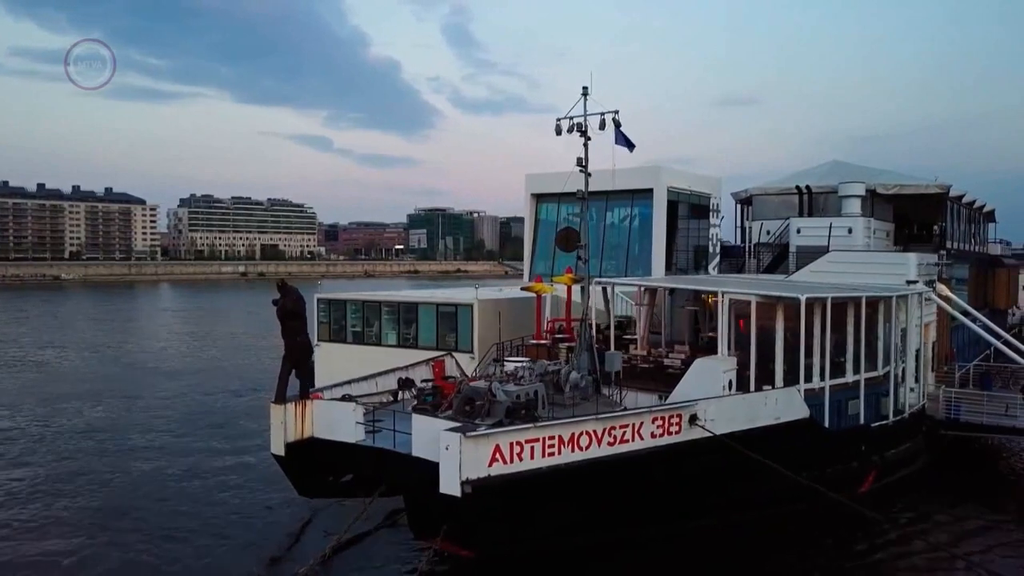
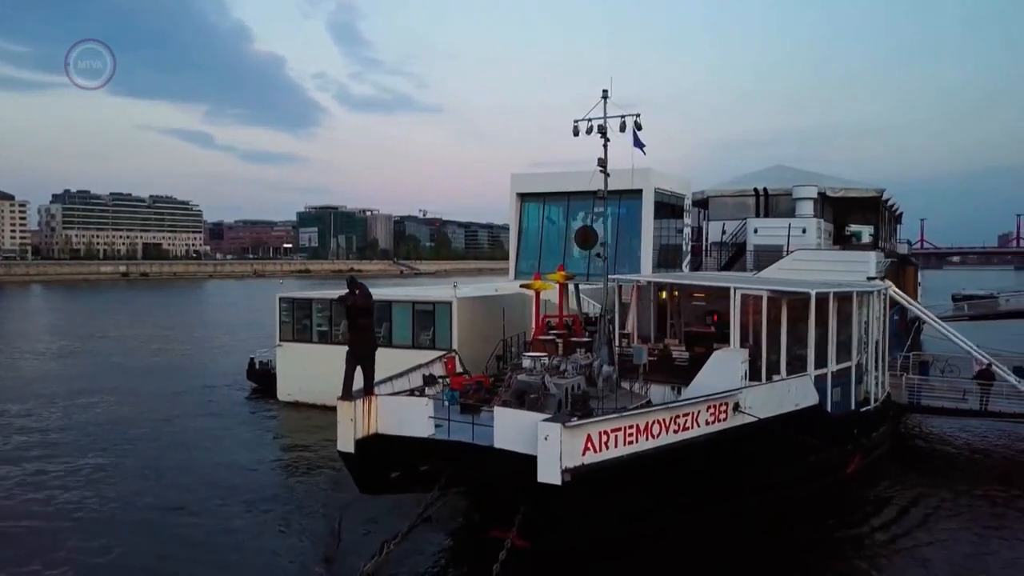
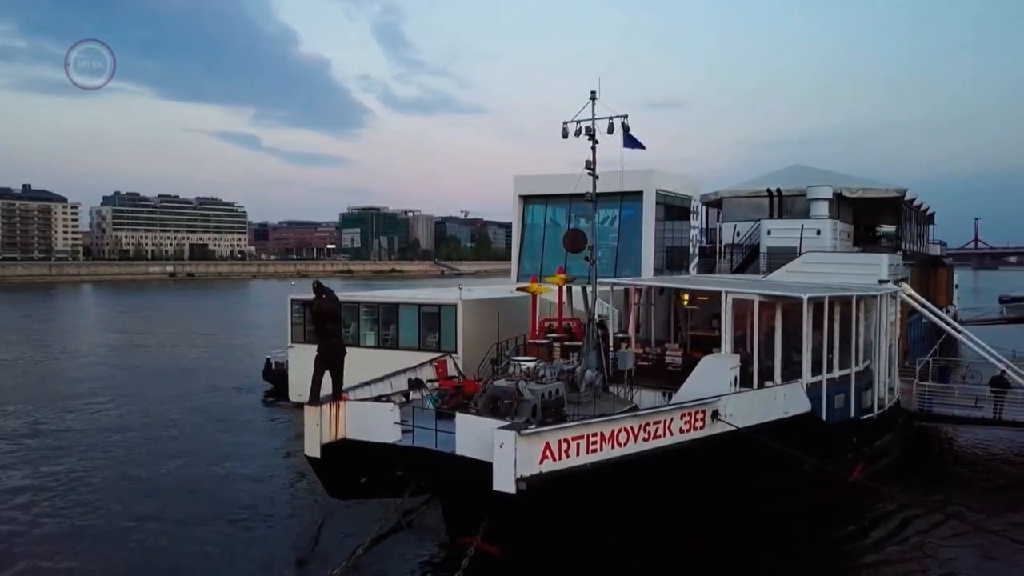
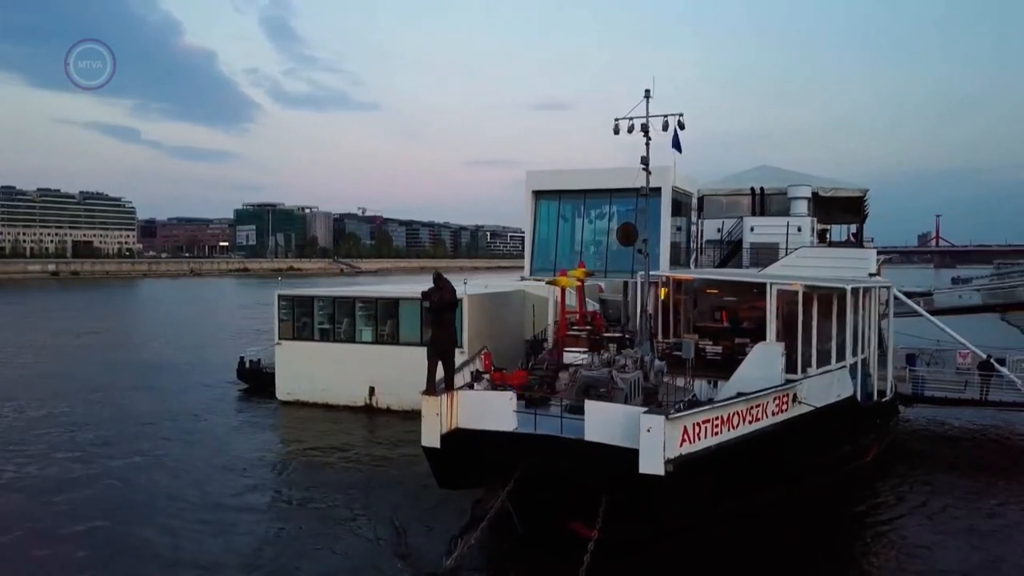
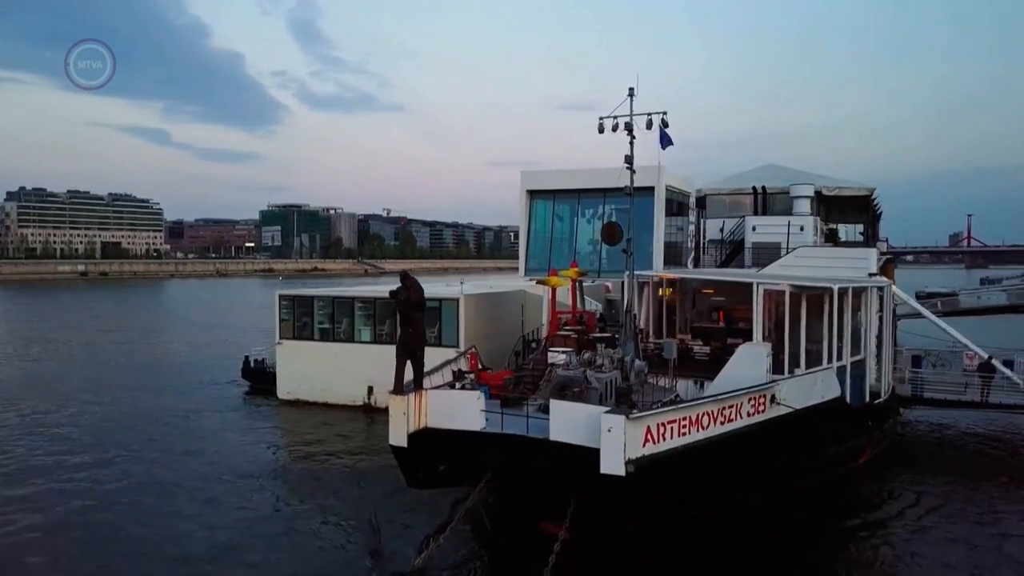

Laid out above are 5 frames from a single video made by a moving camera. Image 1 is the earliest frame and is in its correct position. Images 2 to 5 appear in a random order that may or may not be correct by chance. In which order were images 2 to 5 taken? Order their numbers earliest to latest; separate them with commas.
3, 2, 5, 4
